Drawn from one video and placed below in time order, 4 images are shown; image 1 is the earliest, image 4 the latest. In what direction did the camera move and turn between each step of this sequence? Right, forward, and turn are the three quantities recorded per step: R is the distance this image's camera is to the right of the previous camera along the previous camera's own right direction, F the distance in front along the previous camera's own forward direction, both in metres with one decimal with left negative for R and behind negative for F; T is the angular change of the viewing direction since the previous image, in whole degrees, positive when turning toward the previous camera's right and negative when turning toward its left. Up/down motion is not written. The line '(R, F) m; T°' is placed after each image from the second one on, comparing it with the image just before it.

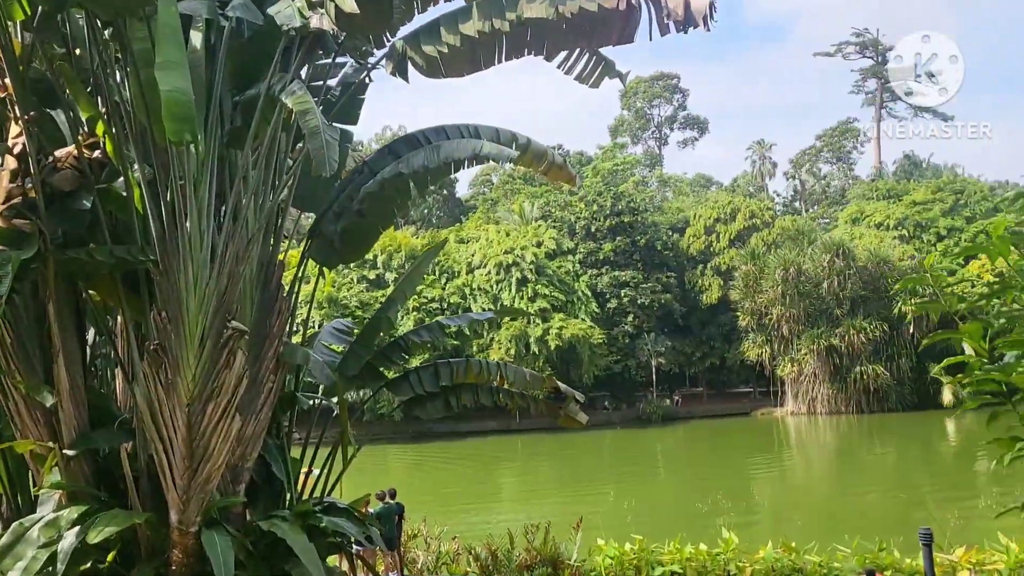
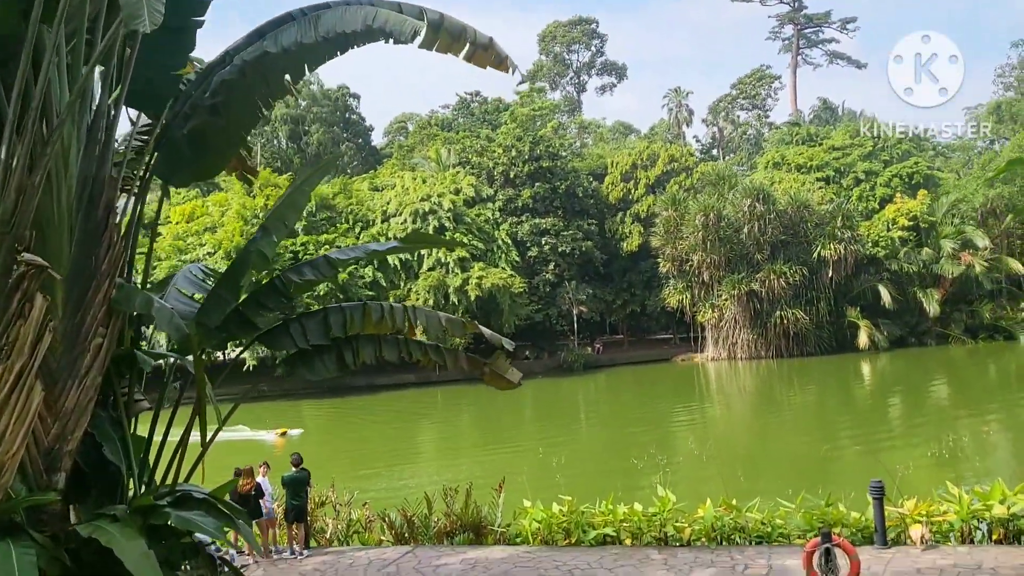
(0.0, +0.7) m; +5°
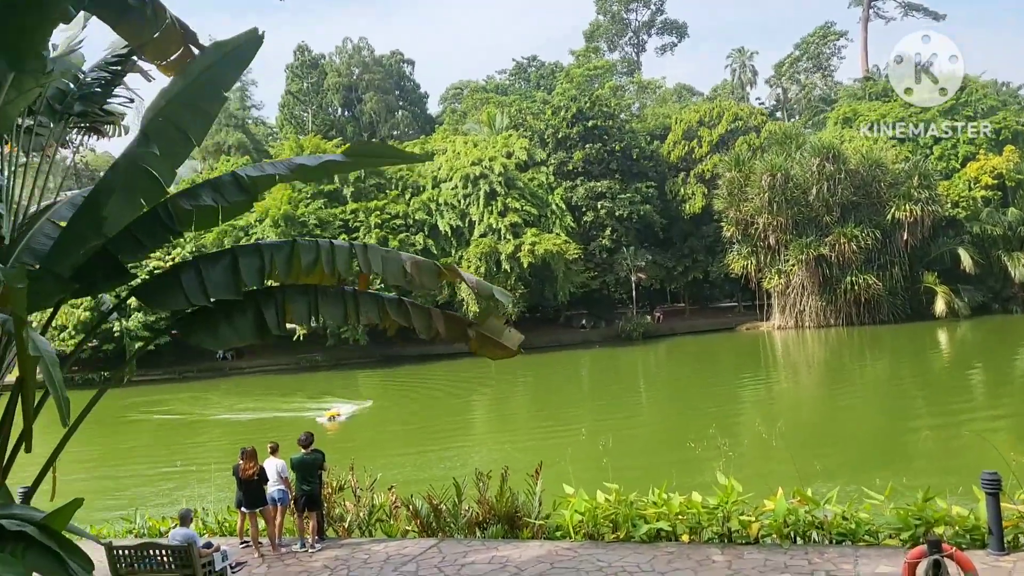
(+0.1, +0.9) m; -4°
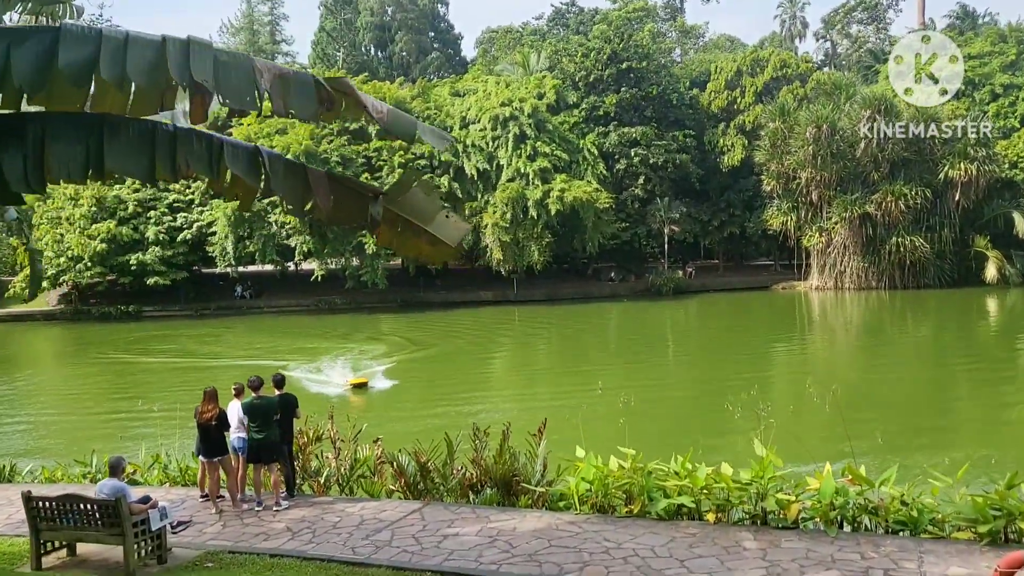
(+0.1, +0.8) m; -2°
